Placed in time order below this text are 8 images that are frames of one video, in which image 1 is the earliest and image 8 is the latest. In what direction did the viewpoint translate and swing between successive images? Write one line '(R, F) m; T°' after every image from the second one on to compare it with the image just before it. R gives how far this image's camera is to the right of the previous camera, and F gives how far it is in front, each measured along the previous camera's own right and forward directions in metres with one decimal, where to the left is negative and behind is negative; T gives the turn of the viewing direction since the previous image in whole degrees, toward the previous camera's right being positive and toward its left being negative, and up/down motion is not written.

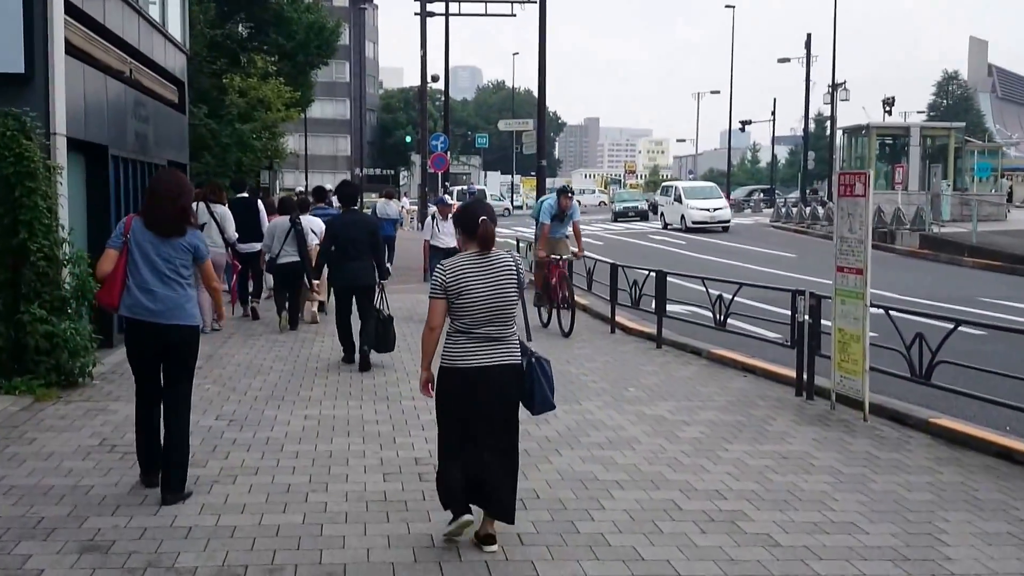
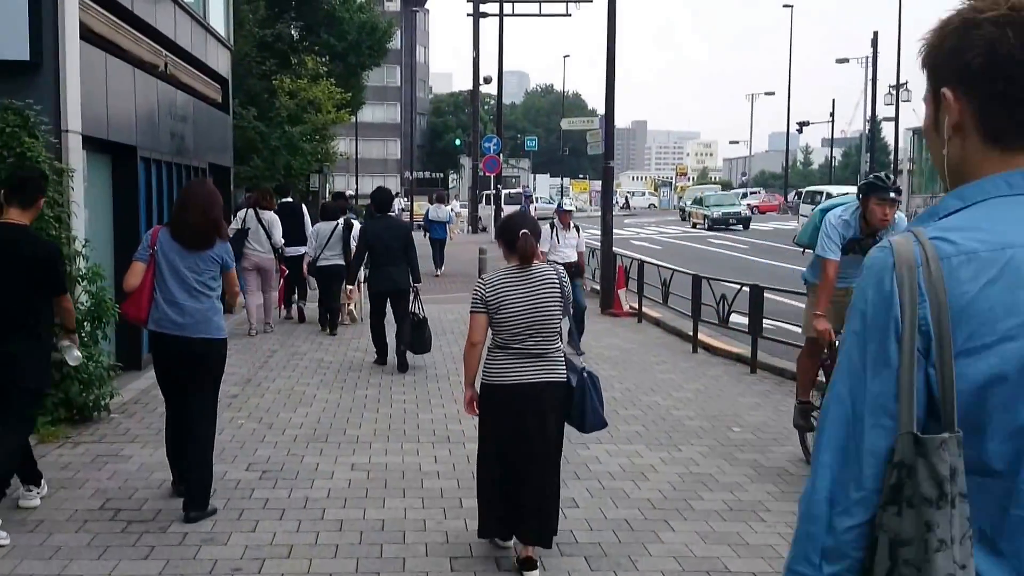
(-0.2, +1.4) m; -2°
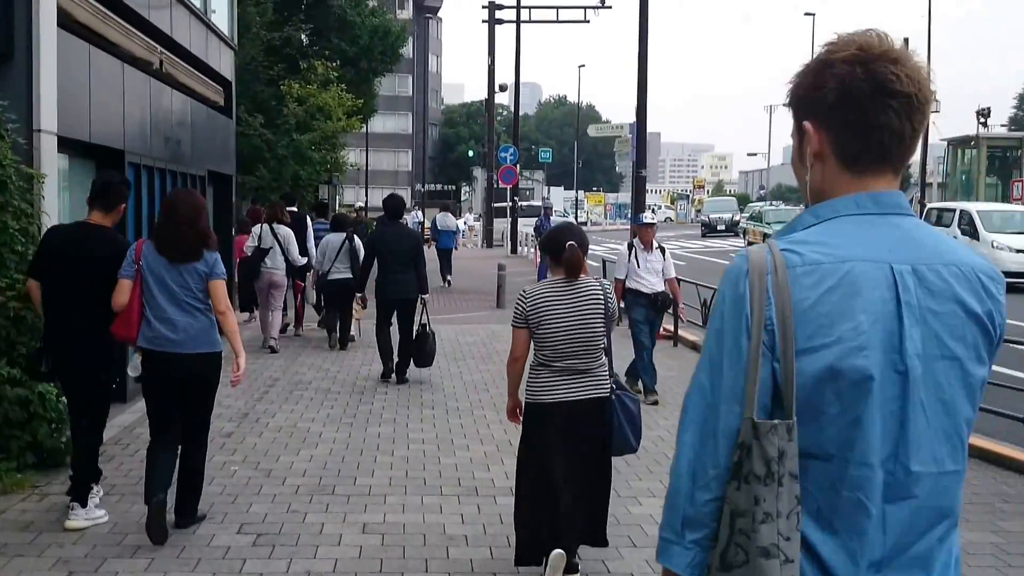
(-0.1, +1.1) m; -1°
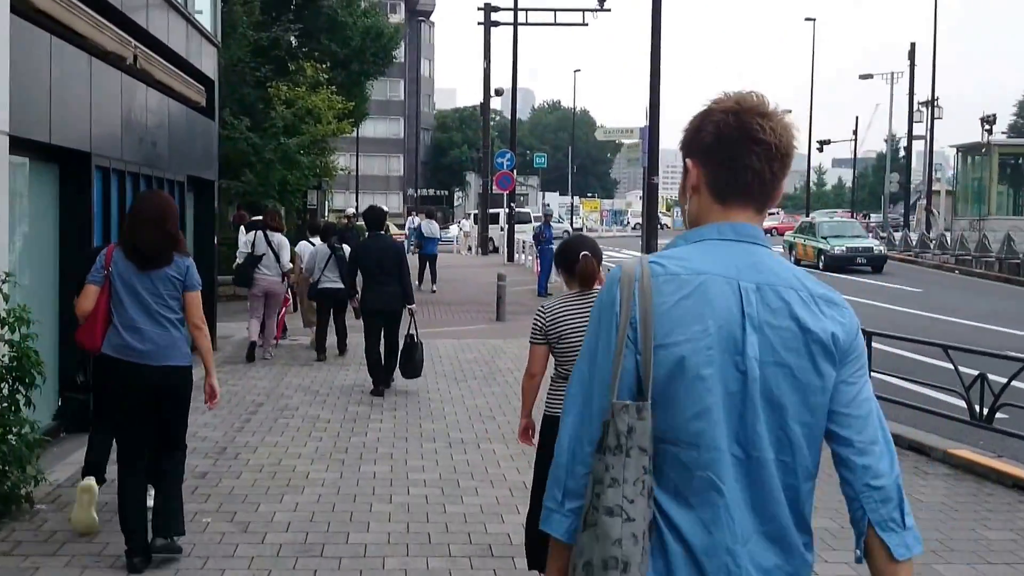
(-0.1, +1.0) m; 0°
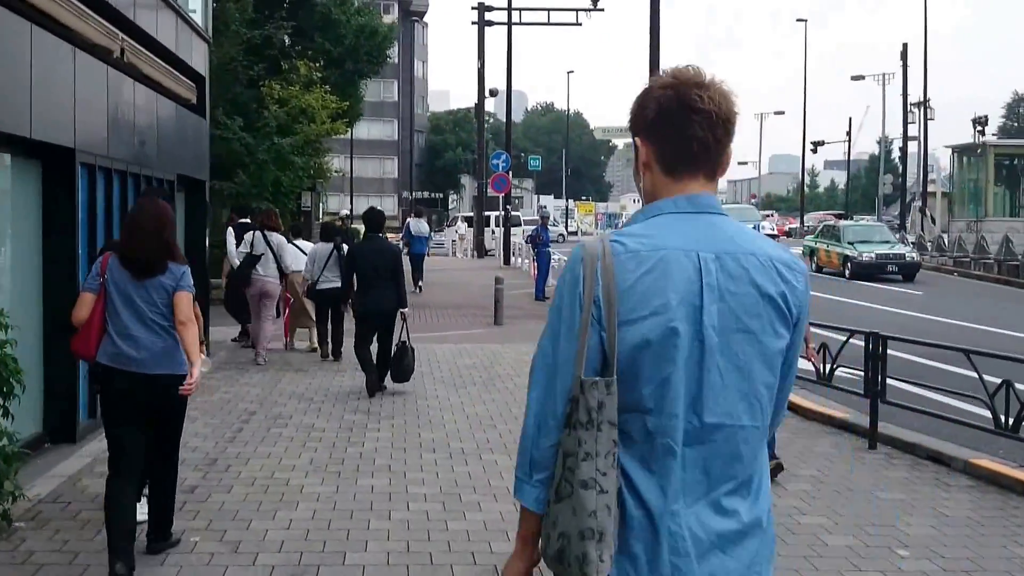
(-0.1, +0.4) m; 0°
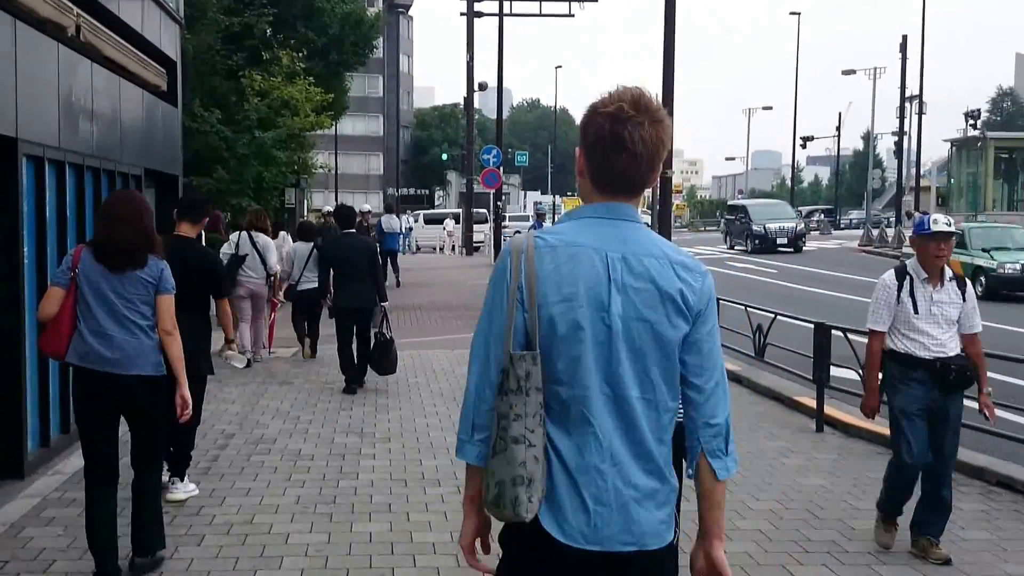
(-0.2, +1.1) m; +1°
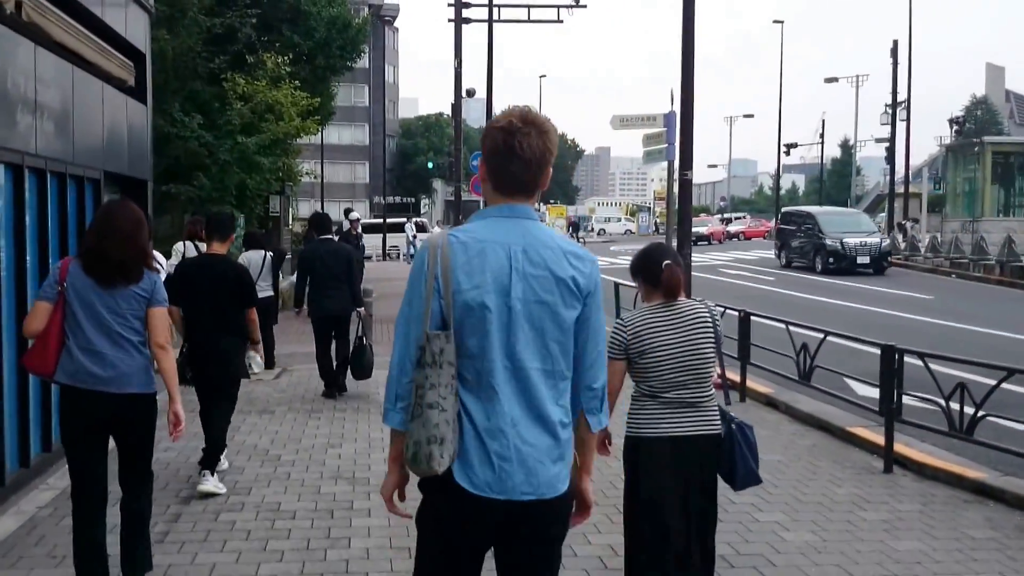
(-0.2, +1.4) m; +1°
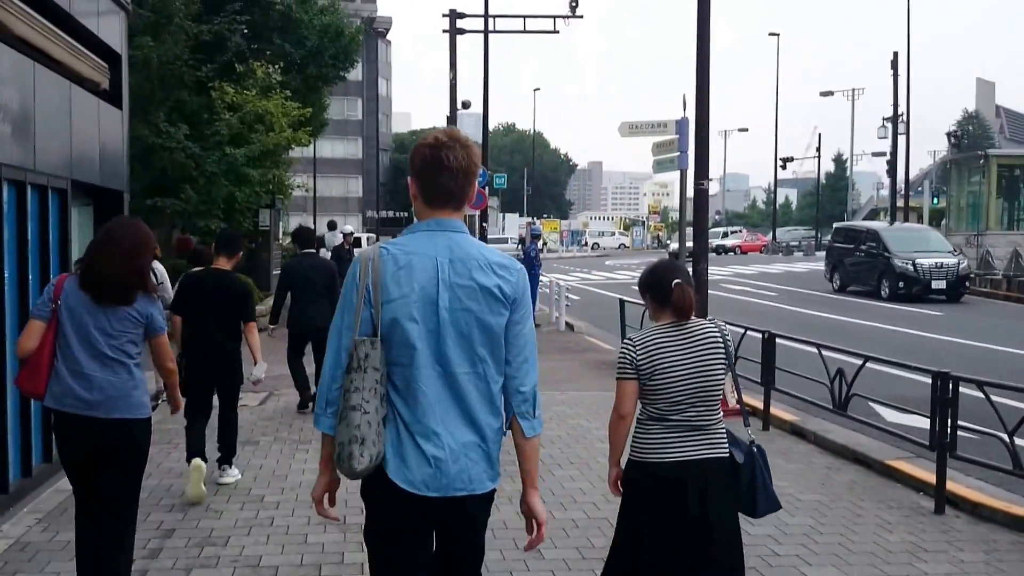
(-0.1, +0.8) m; 0°
